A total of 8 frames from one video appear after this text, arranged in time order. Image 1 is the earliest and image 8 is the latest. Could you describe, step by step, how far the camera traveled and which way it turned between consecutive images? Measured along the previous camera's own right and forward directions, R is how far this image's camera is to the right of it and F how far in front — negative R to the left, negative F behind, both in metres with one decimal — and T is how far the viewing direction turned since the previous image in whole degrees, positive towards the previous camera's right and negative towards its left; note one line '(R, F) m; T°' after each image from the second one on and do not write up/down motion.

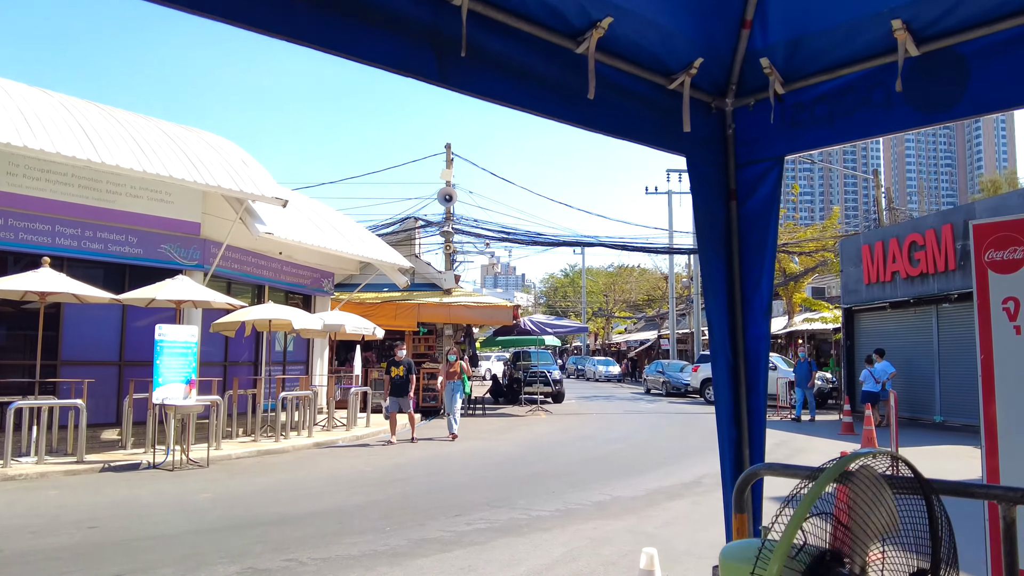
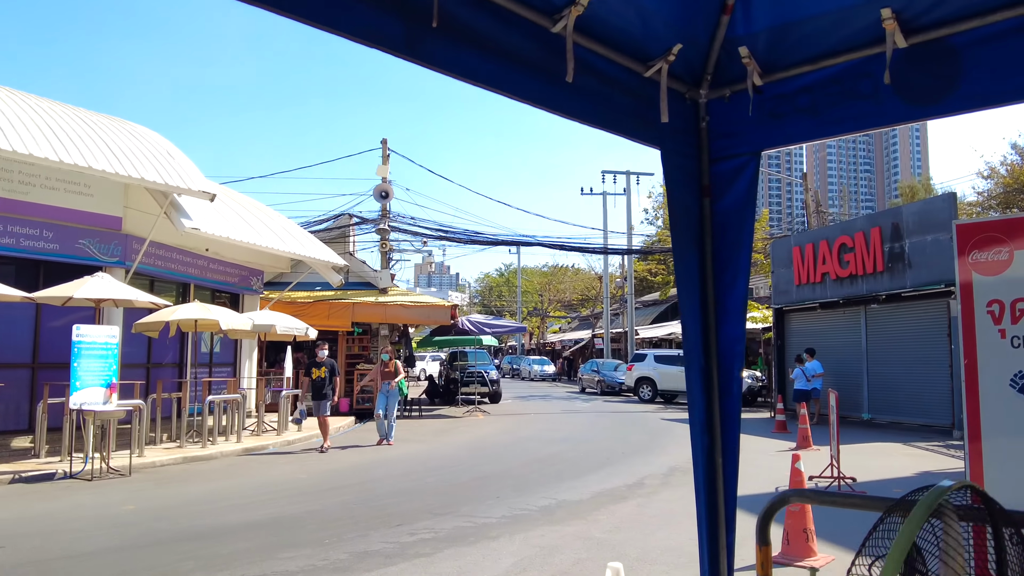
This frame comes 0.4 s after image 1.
(-0.1, +0.2) m; +5°
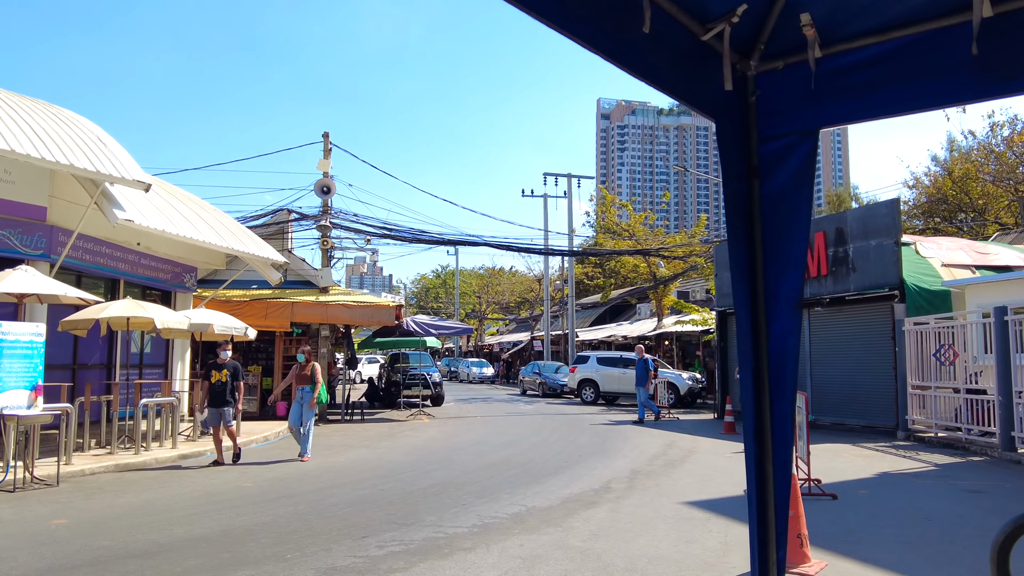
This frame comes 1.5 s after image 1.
(-0.3, +0.3) m; +5°
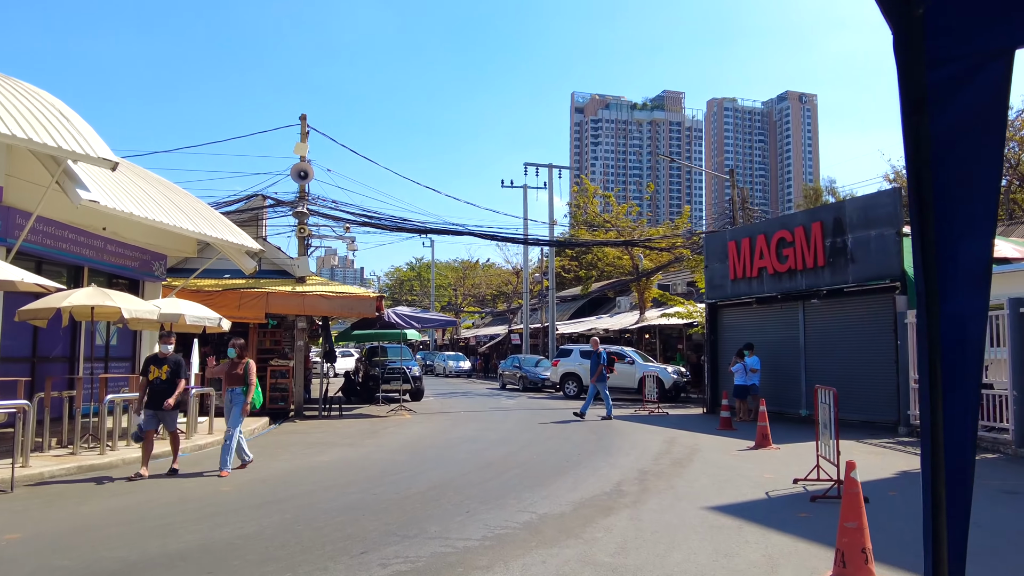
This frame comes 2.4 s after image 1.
(-0.3, +0.7) m; +2°
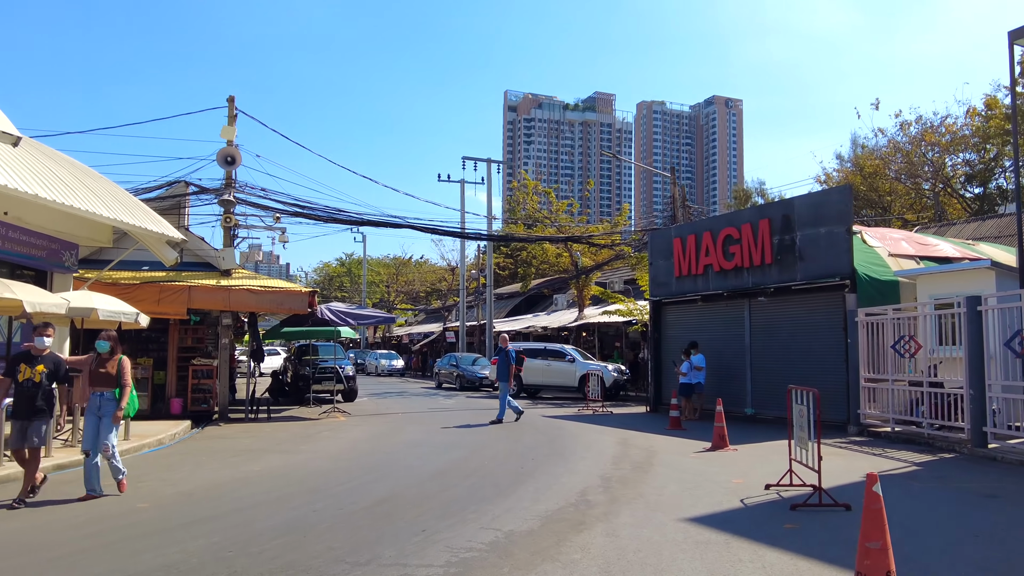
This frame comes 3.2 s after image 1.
(-0.2, +0.7) m; +5°
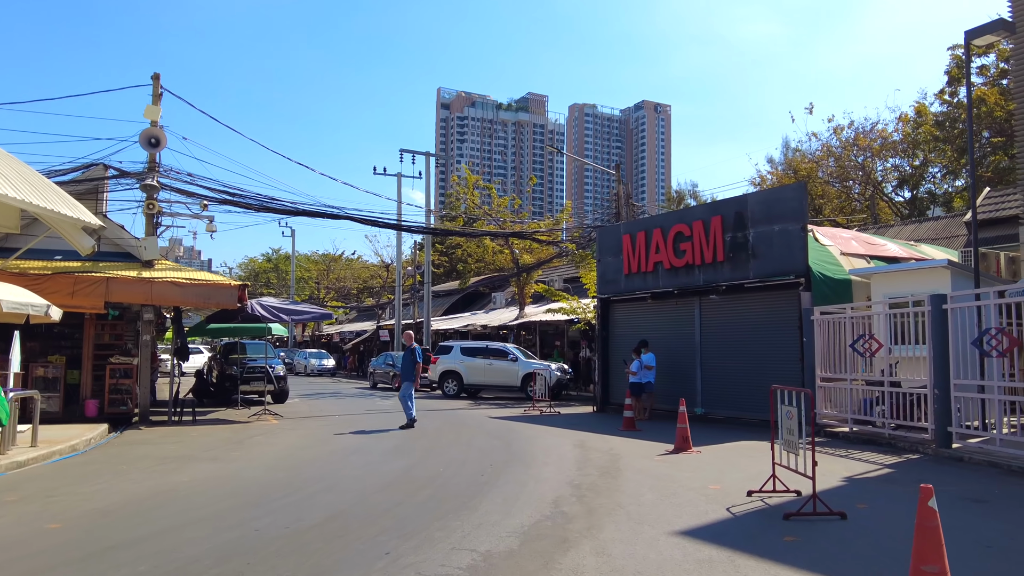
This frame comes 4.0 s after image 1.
(-0.3, +0.7) m; +5°
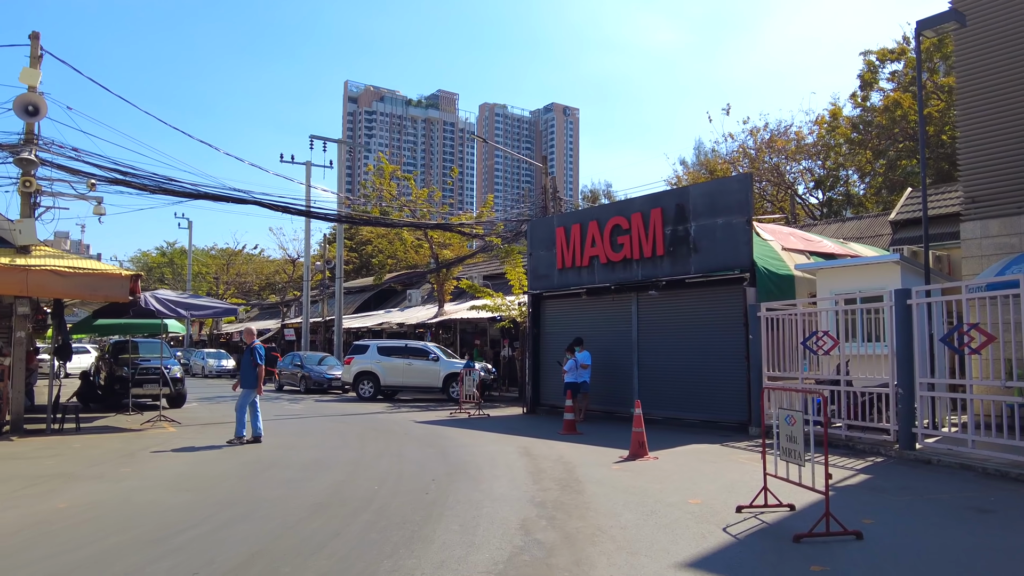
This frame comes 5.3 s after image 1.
(-0.4, +1.1) m; +7°
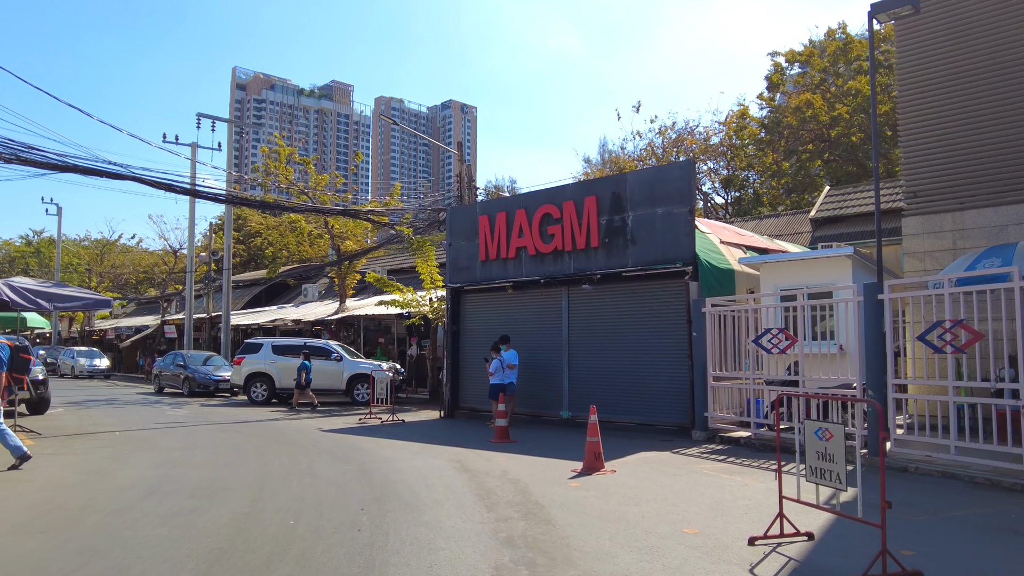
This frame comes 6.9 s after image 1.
(-0.5, +1.4) m; +8°
